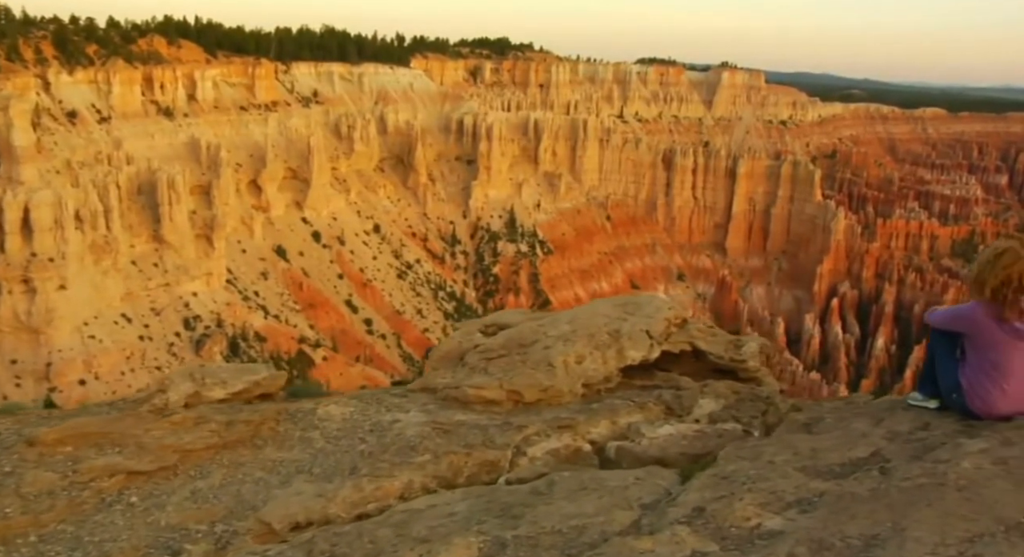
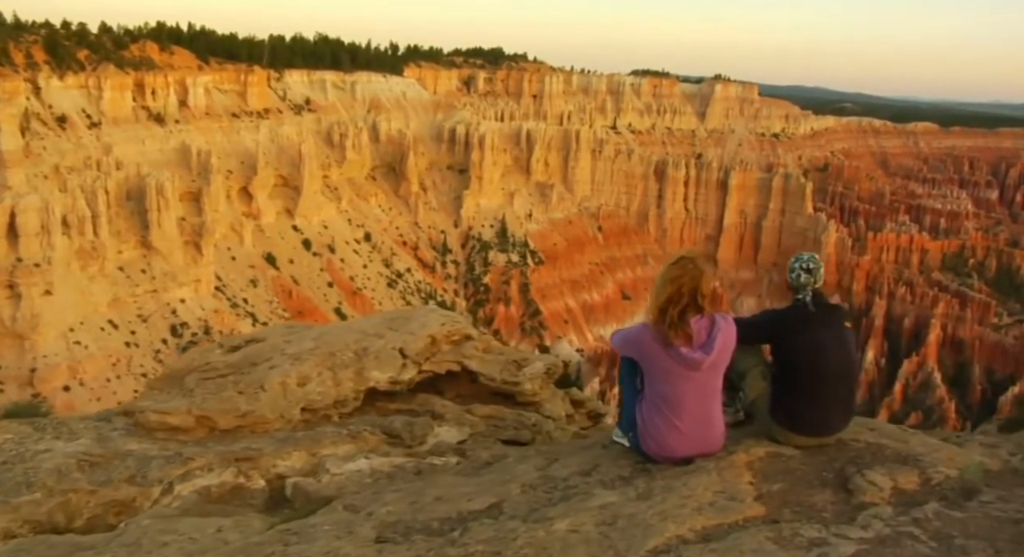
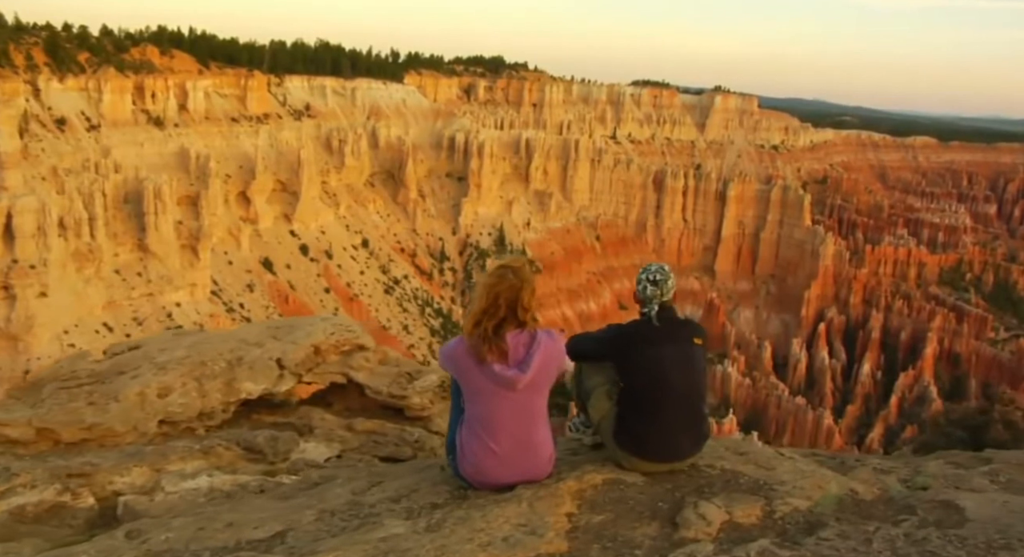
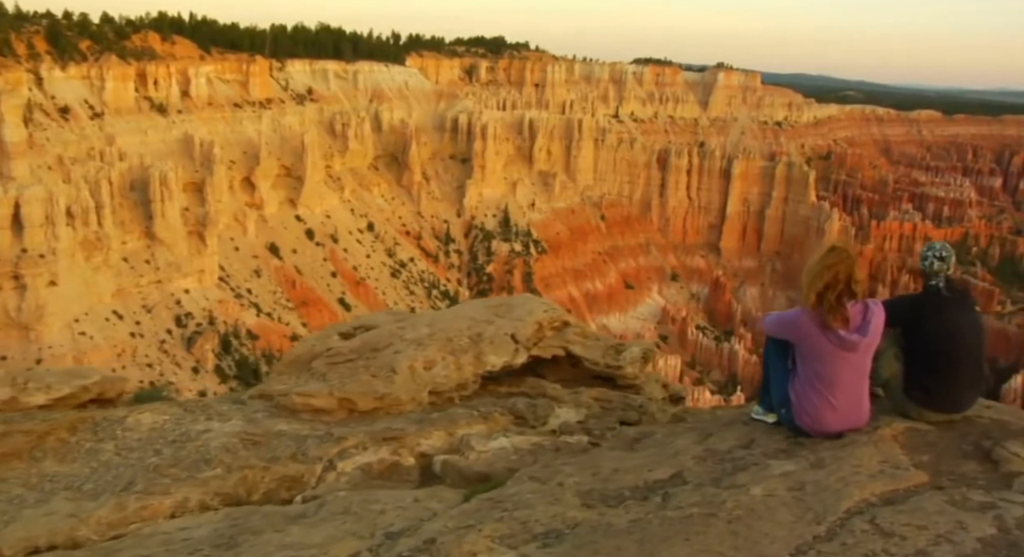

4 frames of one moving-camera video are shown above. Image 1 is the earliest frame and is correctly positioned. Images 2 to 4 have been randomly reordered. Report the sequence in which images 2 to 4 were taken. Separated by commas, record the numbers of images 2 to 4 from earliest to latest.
4, 2, 3
